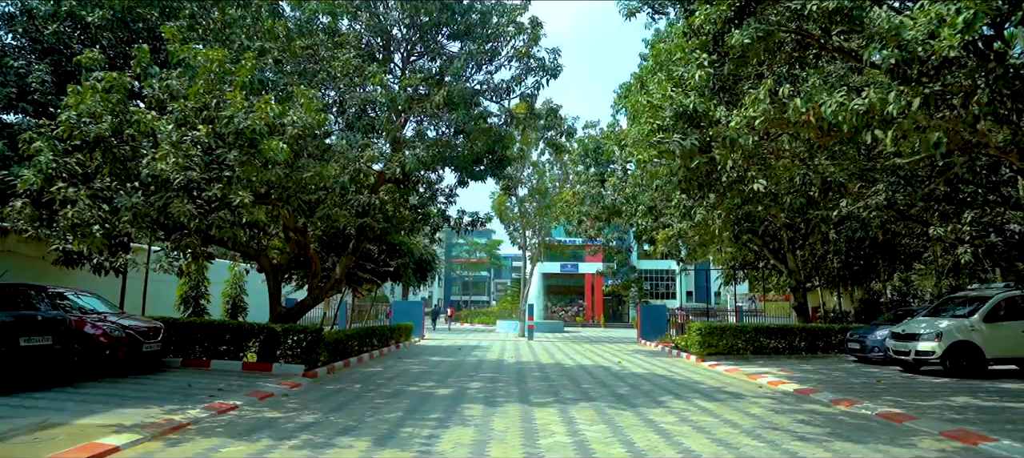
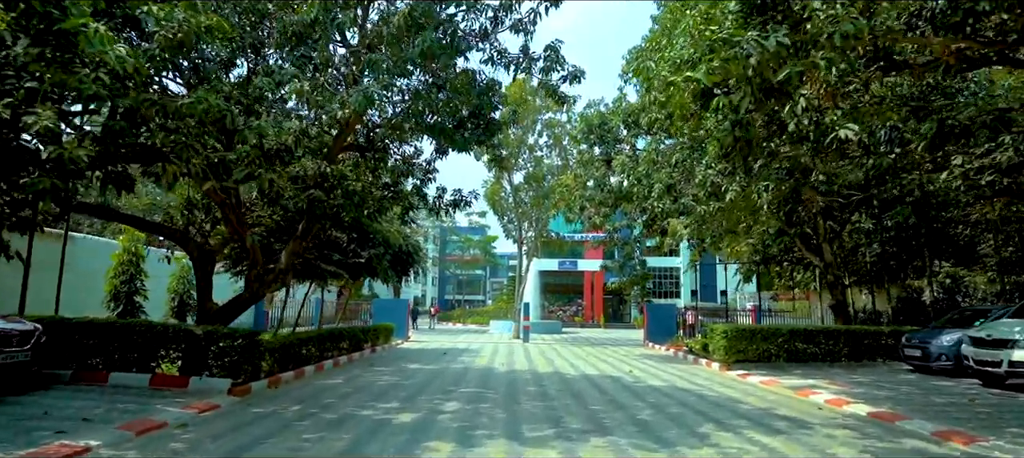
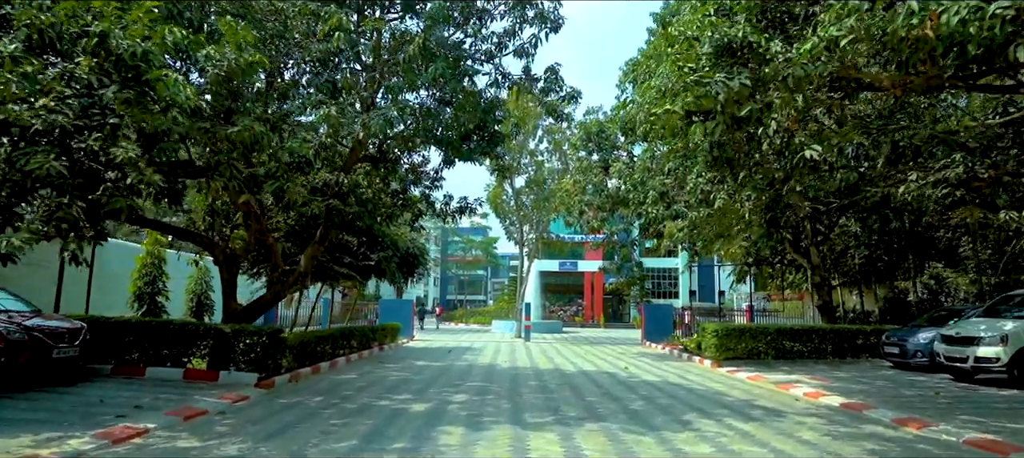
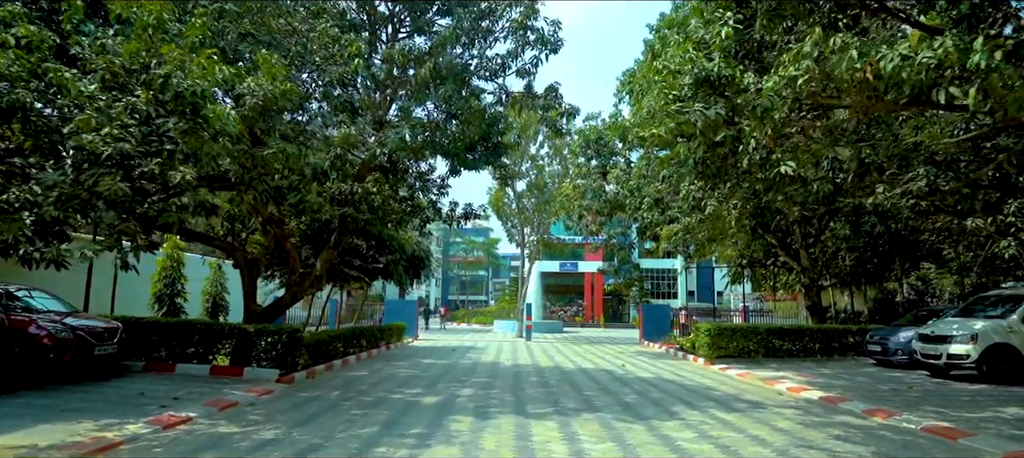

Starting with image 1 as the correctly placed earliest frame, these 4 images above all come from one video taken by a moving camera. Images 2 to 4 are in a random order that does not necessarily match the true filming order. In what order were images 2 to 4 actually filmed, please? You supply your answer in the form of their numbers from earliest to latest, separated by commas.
4, 3, 2
